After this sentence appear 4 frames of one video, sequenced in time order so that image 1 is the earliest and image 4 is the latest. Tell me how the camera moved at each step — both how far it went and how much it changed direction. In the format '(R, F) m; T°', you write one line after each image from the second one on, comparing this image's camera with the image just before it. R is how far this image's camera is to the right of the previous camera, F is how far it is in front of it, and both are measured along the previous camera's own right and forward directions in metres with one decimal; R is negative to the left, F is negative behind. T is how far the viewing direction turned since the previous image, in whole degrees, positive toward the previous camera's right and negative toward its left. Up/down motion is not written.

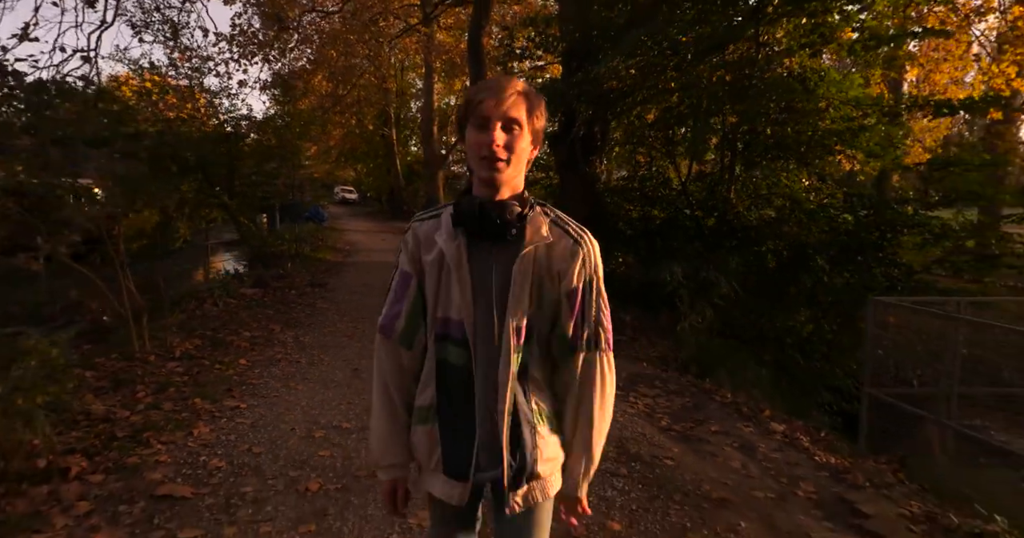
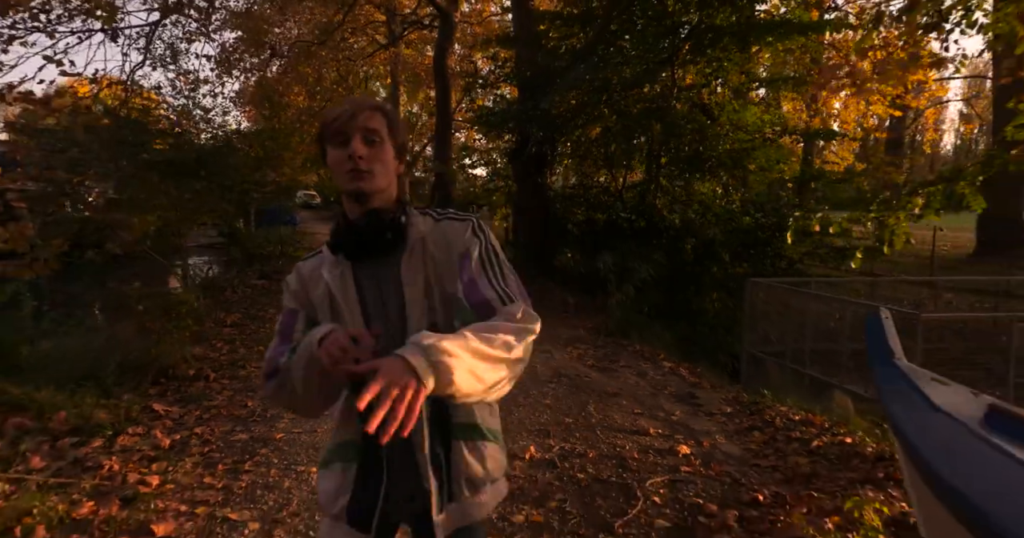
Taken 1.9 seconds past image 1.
(-0.1, -2.2) m; +4°
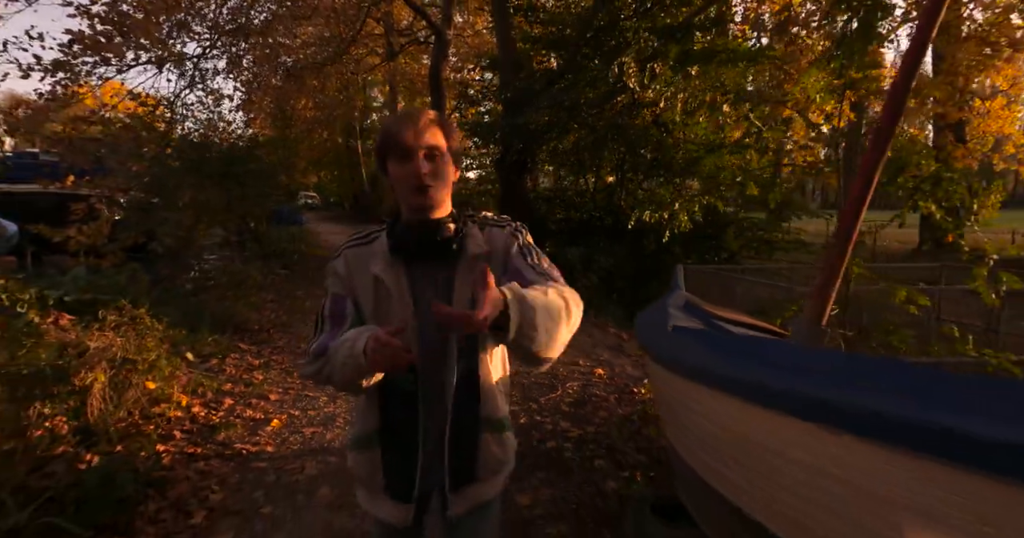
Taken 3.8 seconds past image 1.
(+0.3, -2.1) m; 0°
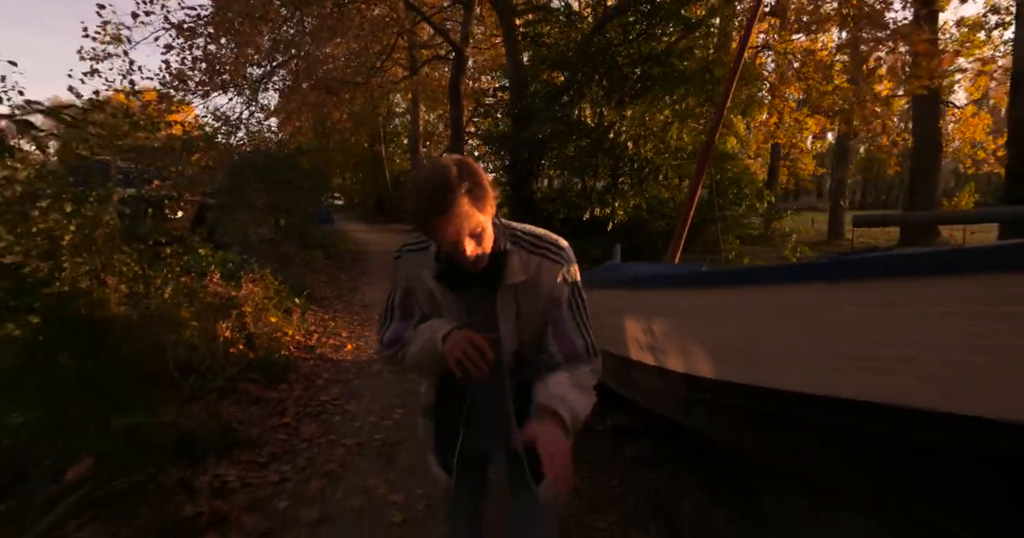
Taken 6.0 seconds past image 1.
(+0.3, -2.3) m; -2°
